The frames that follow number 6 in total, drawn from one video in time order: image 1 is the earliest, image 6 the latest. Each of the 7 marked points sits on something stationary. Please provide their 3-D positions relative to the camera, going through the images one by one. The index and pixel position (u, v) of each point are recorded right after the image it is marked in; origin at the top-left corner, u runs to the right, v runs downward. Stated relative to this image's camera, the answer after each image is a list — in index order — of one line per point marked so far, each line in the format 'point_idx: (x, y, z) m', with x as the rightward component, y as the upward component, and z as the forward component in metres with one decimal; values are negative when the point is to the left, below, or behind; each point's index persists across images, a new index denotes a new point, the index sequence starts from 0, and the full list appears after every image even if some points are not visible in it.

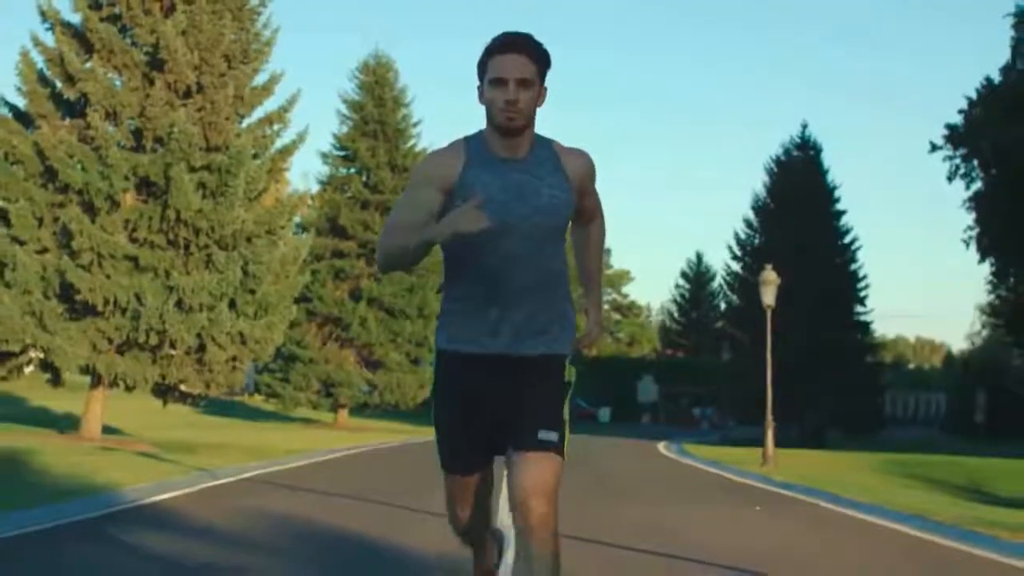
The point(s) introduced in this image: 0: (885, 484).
0: (+4.9, -2.6, +19.1) m
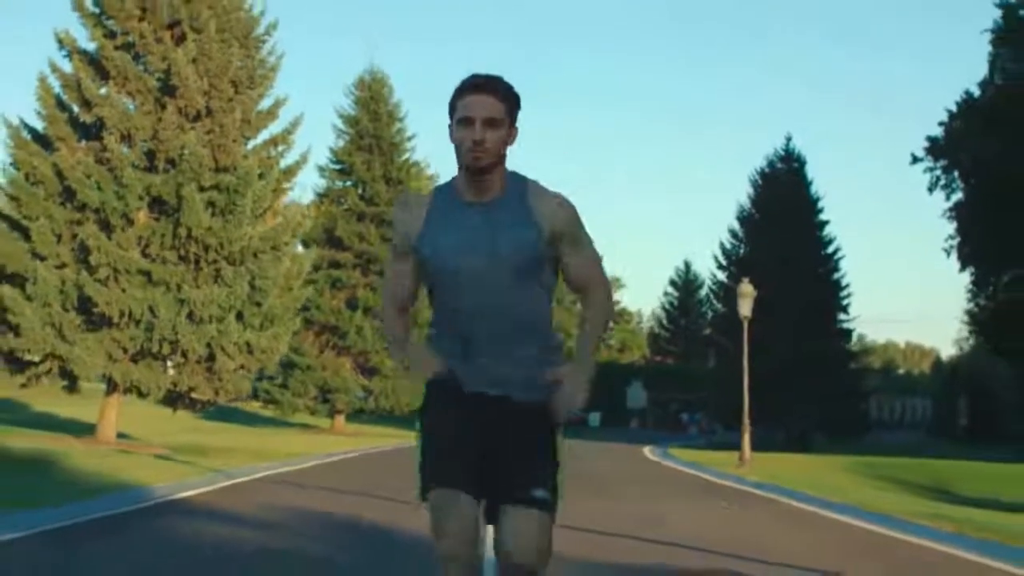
0: (+4.8, -2.7, +20.2) m
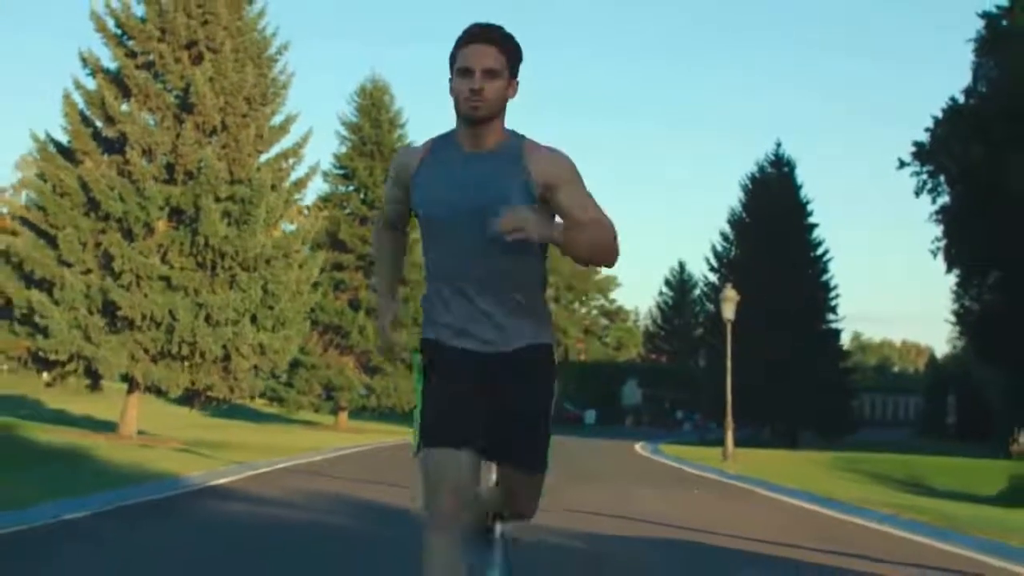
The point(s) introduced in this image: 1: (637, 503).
0: (+4.7, -2.8, +21.4) m
1: (+1.5, -2.5, +17.4) m
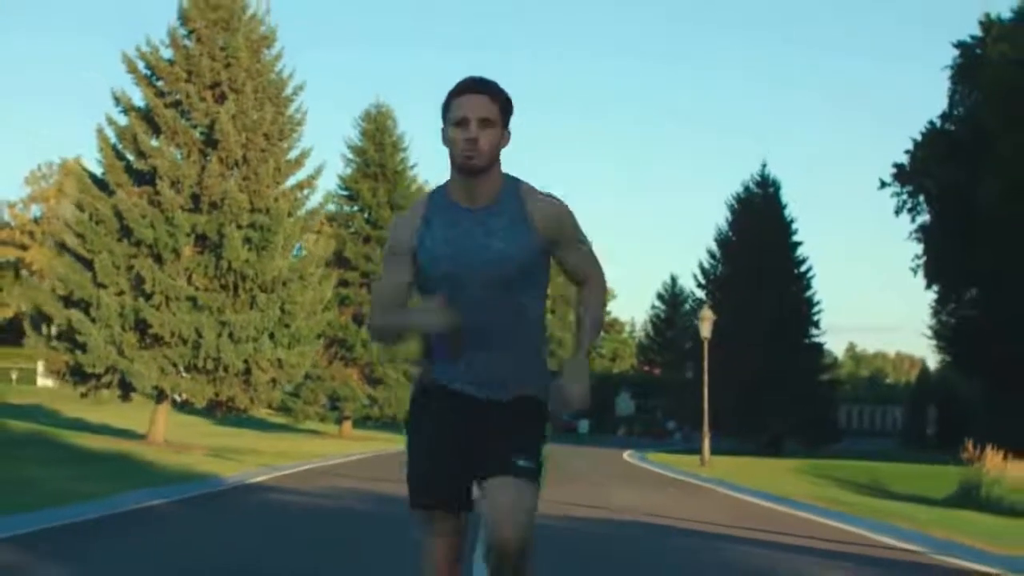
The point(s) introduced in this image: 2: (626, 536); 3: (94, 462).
0: (+4.7, -3.1, +23.3) m
1: (+1.4, -2.8, +19.3) m
2: (+1.1, -2.4, +13.8) m
3: (-5.5, -2.3, +18.8) m
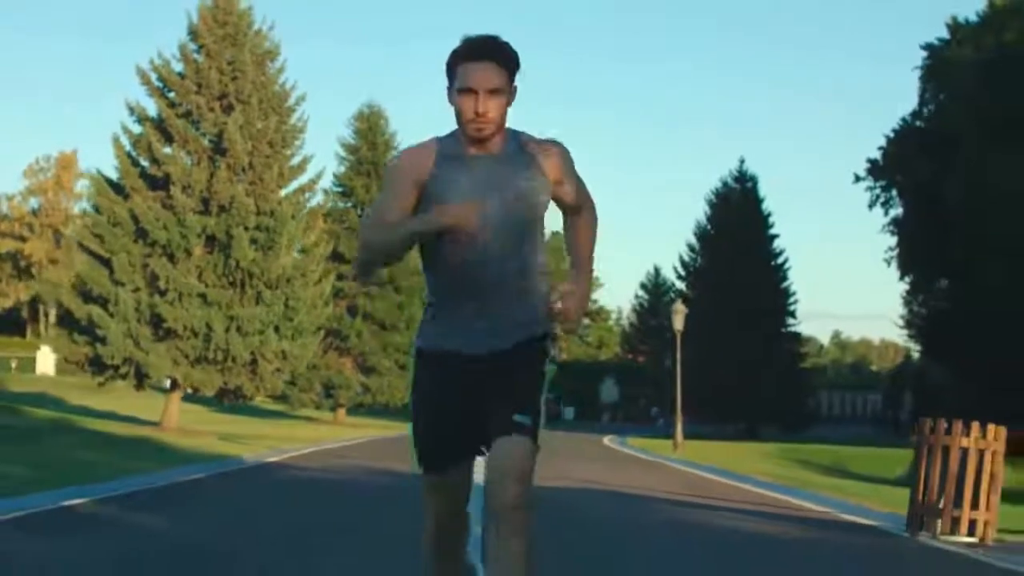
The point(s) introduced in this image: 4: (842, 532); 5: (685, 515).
0: (+4.4, -3.0, +25.1) m
1: (+1.2, -2.8, +21.0) m
2: (+1.0, -2.4, +15.6) m
3: (-5.7, -2.3, +20.5) m
4: (+3.1, -2.3, +13.7) m
5: (+1.8, -2.3, +14.7) m
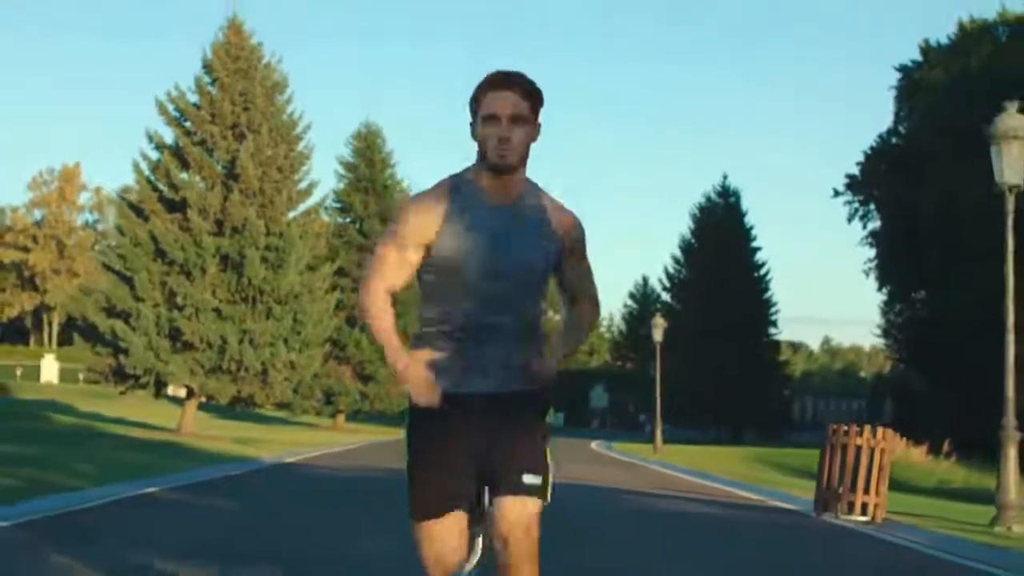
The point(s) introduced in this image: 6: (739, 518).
0: (+4.3, -3.3, +27.0) m
1: (+1.1, -3.1, +22.9) m
2: (+0.9, -2.6, +17.4) m
3: (-5.8, -2.5, +22.4) m
4: (+3.0, -2.5, +15.5) m
5: (+1.7, -2.5, +16.6) m
6: (+2.4, -2.5, +15.7) m
